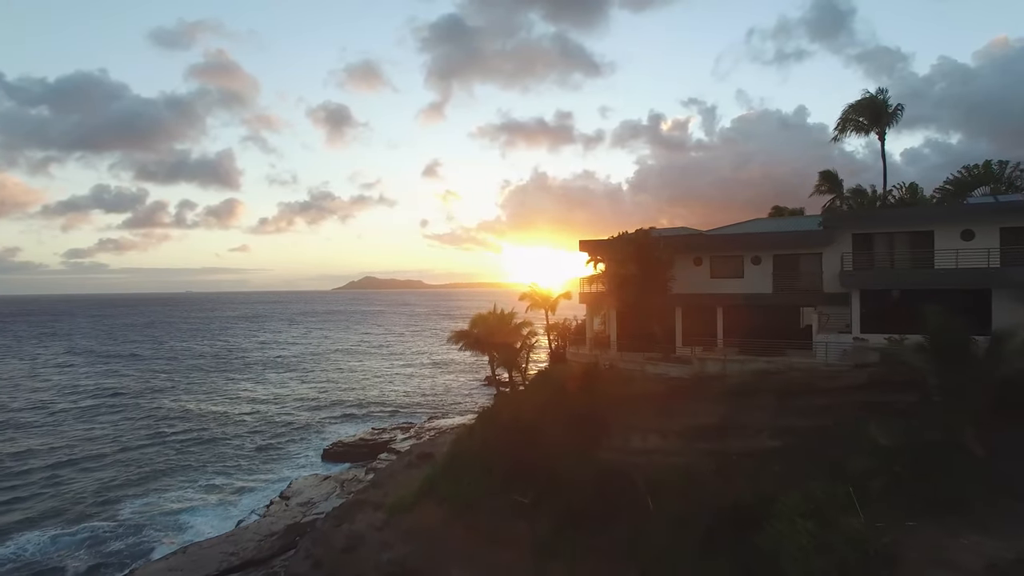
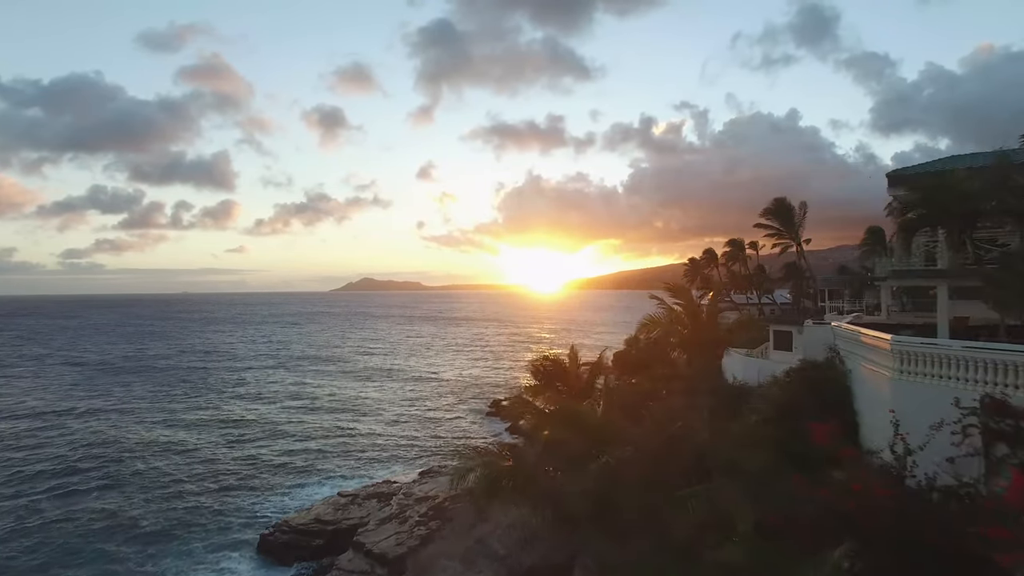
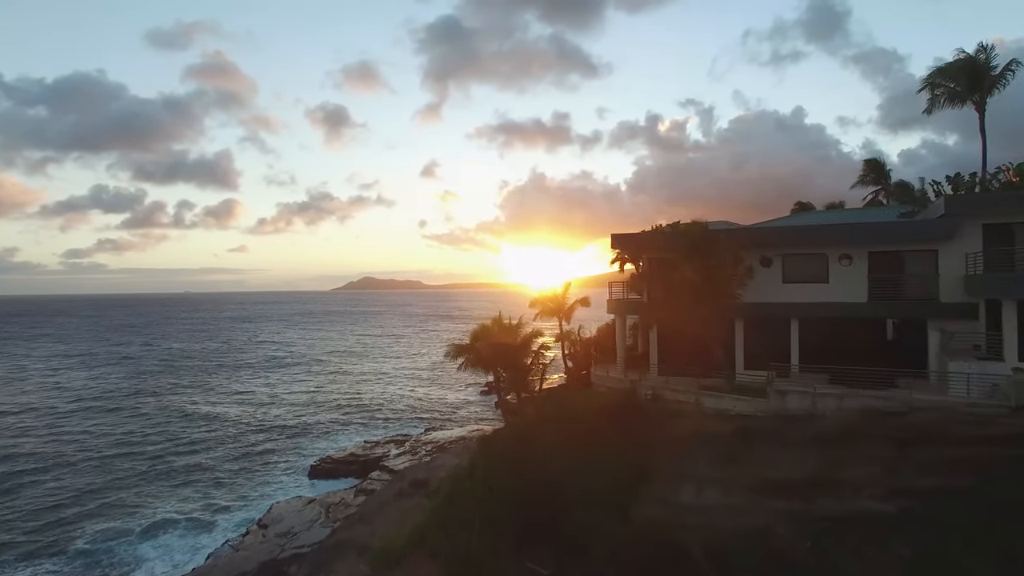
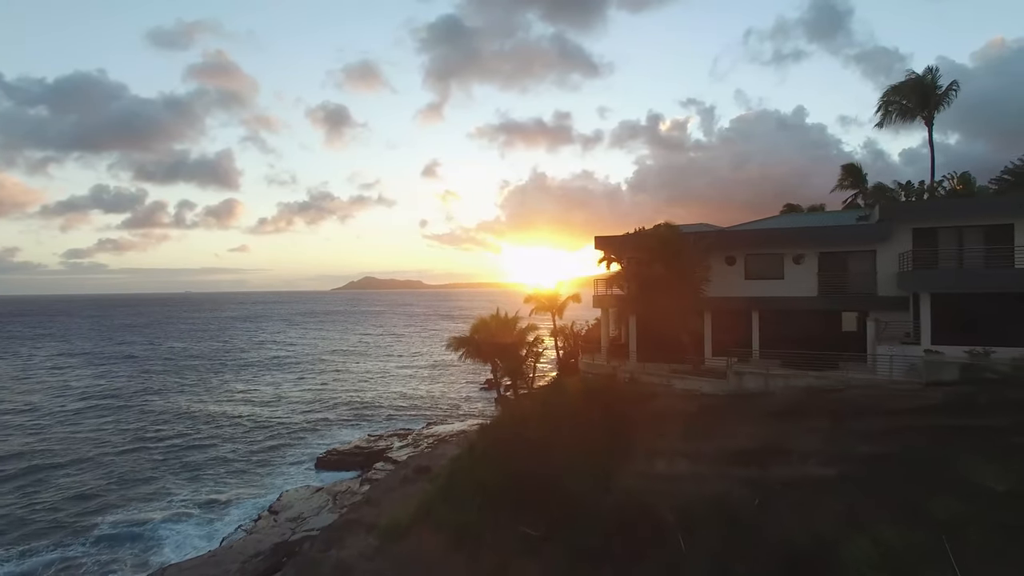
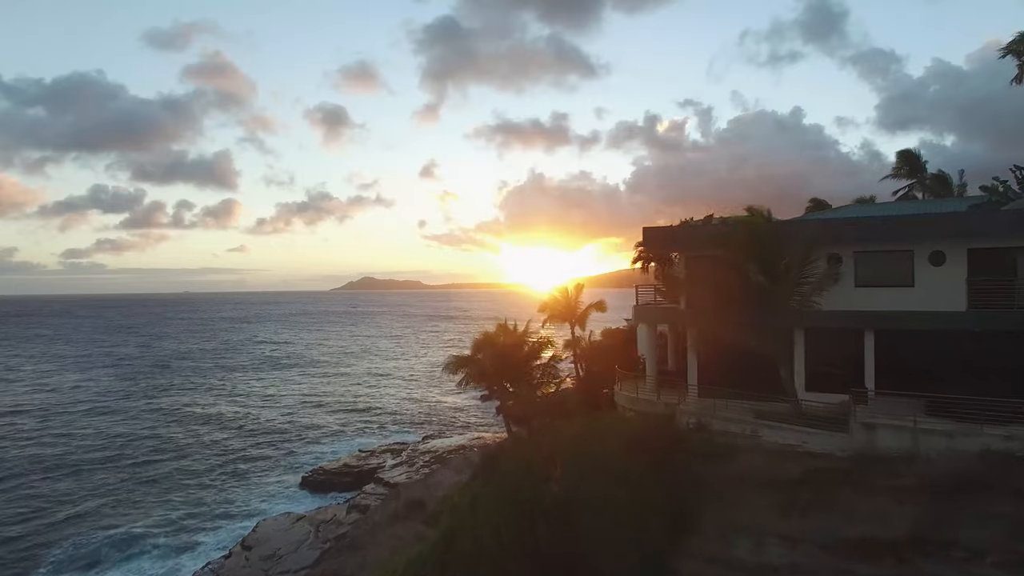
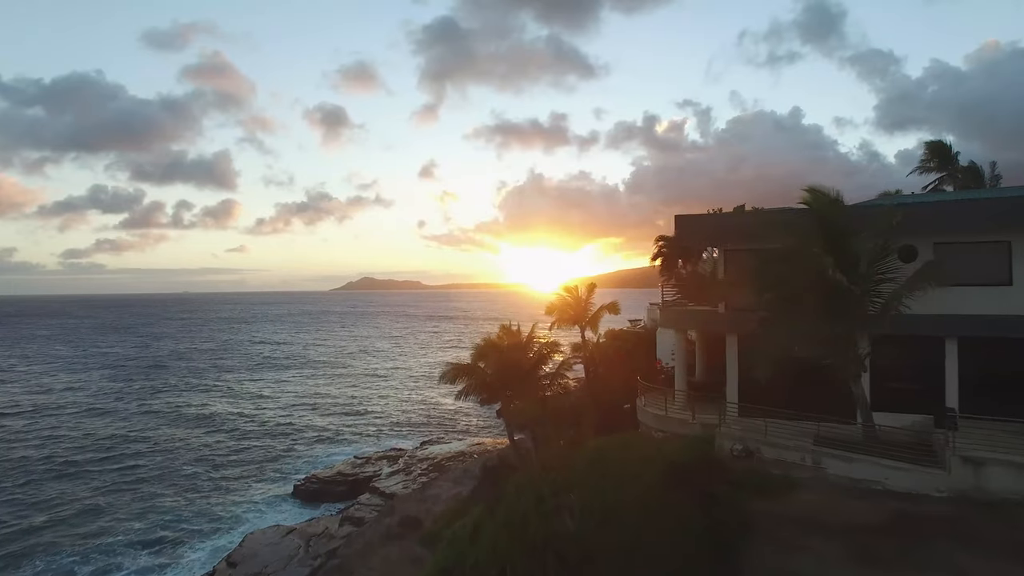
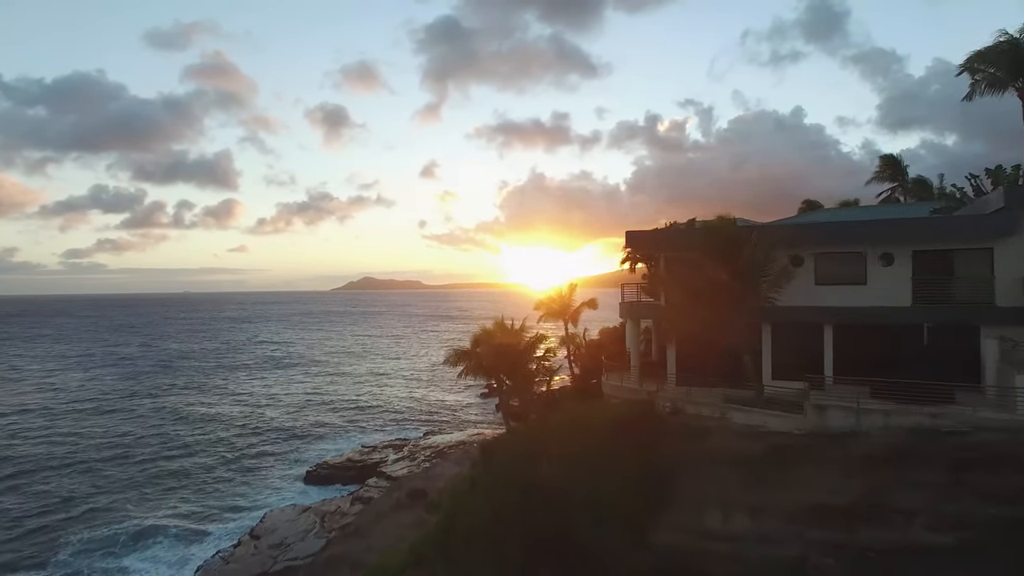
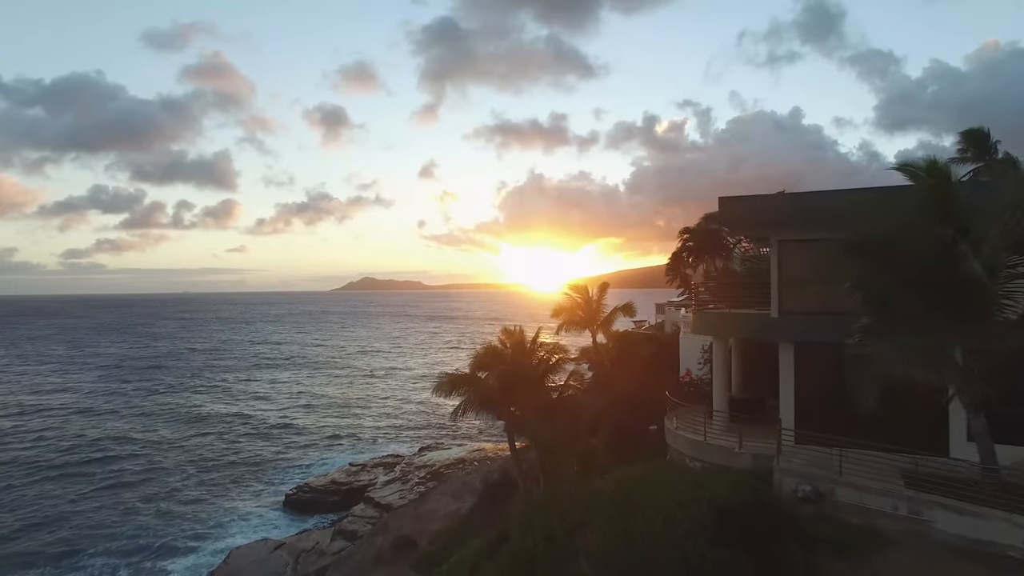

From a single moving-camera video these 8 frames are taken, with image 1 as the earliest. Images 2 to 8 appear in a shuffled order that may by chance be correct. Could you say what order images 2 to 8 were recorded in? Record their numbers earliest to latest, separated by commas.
4, 3, 7, 5, 6, 8, 2
